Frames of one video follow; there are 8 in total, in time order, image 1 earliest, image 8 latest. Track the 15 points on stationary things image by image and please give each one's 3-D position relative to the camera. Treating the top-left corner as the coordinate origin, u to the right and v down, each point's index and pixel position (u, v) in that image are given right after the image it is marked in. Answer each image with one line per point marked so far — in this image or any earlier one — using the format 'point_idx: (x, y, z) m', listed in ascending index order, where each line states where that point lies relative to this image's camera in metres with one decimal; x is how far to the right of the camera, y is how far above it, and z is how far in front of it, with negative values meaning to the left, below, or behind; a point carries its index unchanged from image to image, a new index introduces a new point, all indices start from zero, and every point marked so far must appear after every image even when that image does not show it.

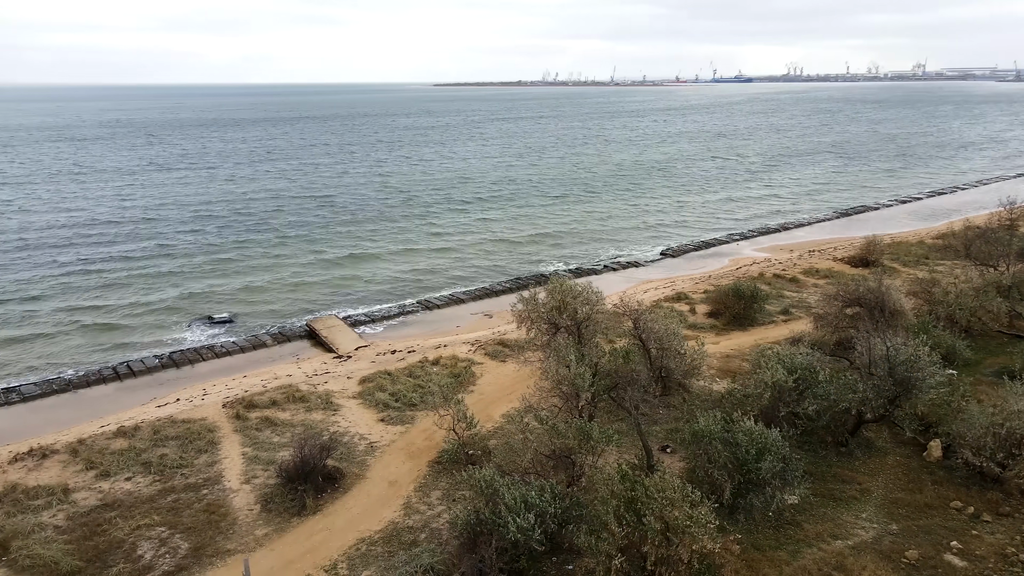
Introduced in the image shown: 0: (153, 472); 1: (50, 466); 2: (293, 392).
0: (-7.1, -3.6, +14.3) m
1: (-9.3, -3.6, +14.7) m
2: (-5.4, -2.6, +18.0) m
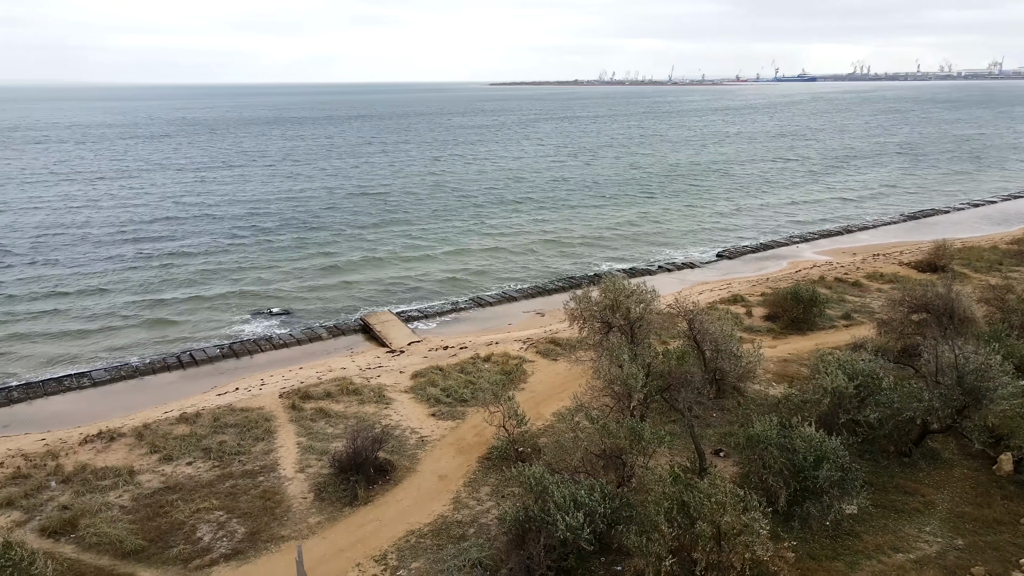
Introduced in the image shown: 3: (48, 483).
0: (-6.1, -3.4, +14.8) m
1: (-8.3, -3.4, +15.3) m
2: (-4.1, -2.4, +18.3) m
3: (-8.8, -3.7, +13.8) m
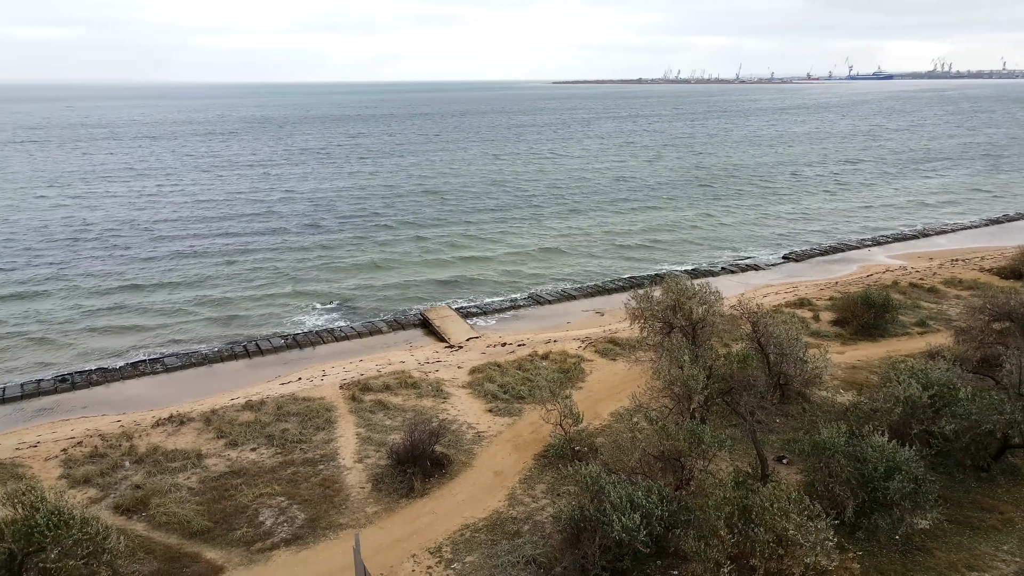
0: (-4.9, -3.3, +15.2) m
1: (-7.1, -3.1, +15.8) m
2: (-2.7, -2.3, +18.6) m
3: (-7.7, -3.5, +14.4) m
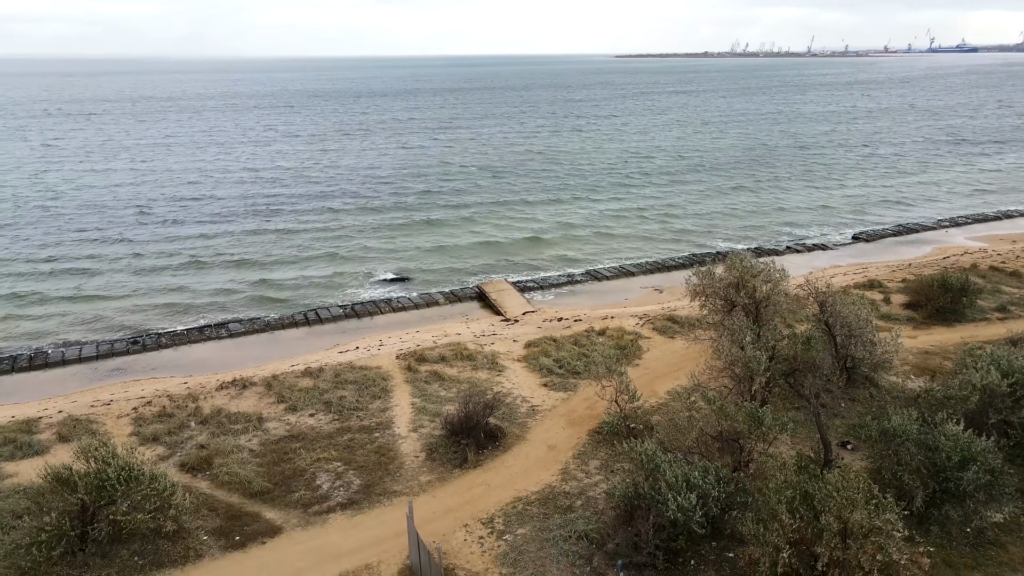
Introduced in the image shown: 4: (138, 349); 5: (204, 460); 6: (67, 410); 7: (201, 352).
0: (-3.8, -2.6, +15.5) m
1: (-5.9, -2.4, +16.3) m
2: (-1.3, -1.6, +18.6) m
3: (-6.7, -2.8, +14.9) m
4: (-10.2, -1.7, +19.9) m
5: (-5.7, -3.2, +13.4) m
6: (-9.8, -2.7, +16.0) m
7: (-8.5, -1.8, +20.0) m
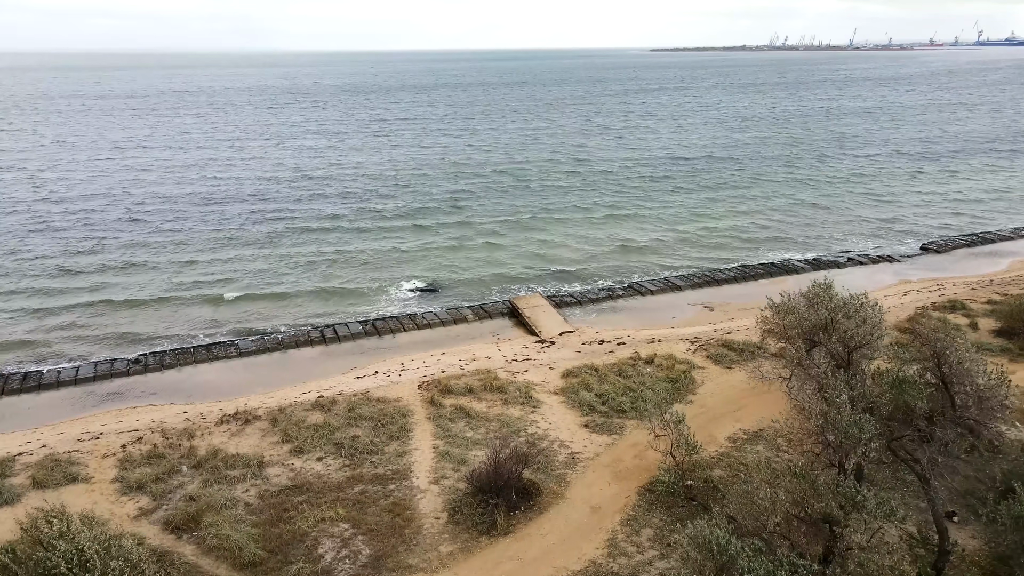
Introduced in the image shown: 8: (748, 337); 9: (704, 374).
0: (-3.1, -3.1, +13.5) m
1: (-5.2, -2.9, +14.4) m
2: (-0.5, -2.1, +16.6) m
3: (-6.0, -3.2, +13.1) m
4: (-9.3, -2.0, +18.2) m
5: (-5.1, -3.6, +11.6) m
6: (-9.1, -3.1, +14.3) m
7: (-7.7, -2.2, +18.2) m
8: (+6.1, -1.3, +18.8) m
9: (+4.4, -2.0, +16.8) m
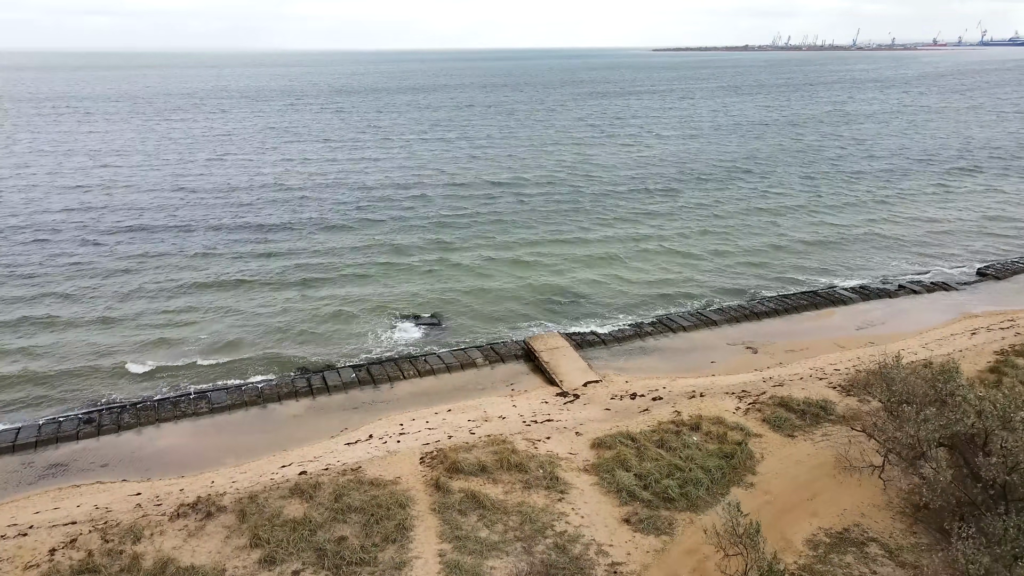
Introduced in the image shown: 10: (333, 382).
0: (-2.7, -4.1, +10.8) m
1: (-4.8, -3.9, +11.7) m
2: (-0.1, -3.1, +13.8) m
3: (-5.6, -4.3, +10.4) m
4: (-8.9, -3.0, +15.4) m
5: (-4.7, -4.7, +8.8) m
6: (-8.7, -4.1, +11.5) m
7: (-7.3, -3.2, +15.4) m
8: (+6.5, -2.3, +16.0) m
9: (+4.8, -3.0, +14.0) m
10: (-4.3, -2.3, +17.6) m
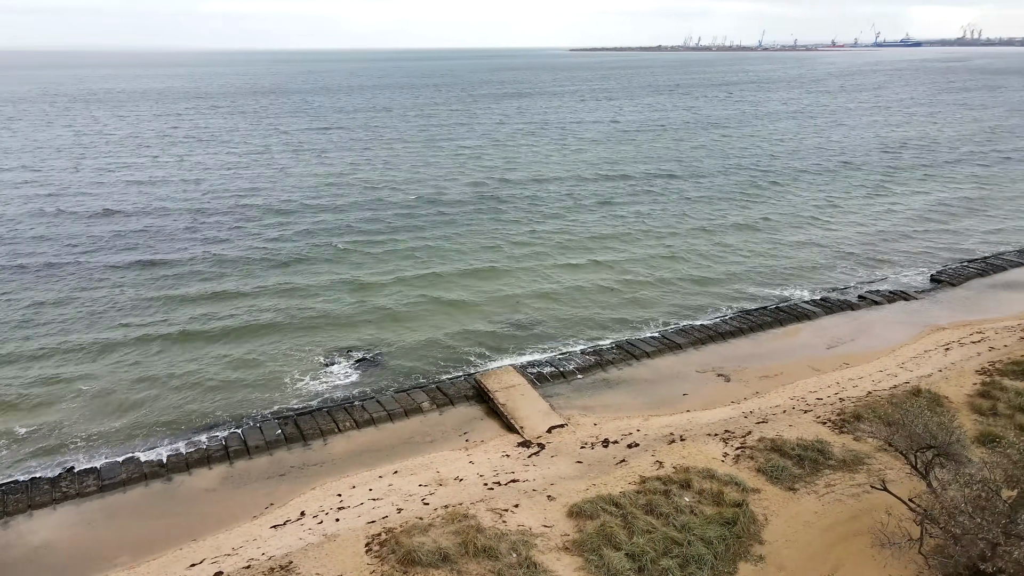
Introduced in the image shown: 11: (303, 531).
0: (-2.9, -4.9, +8.2) m
1: (-5.1, -4.8, +8.9) m
2: (-0.6, -3.9, +11.5) m
3: (-5.7, -5.2, +7.5) m
4: (-9.6, -4.1, +12.2) m
5: (-4.7, -5.5, +6.0) m
6: (-8.9, -5.1, +8.4) m
7: (-7.9, -4.1, +12.4) m
8: (+5.6, -2.8, +14.4) m
9: (+4.2, -3.6, +12.2) m
10: (-5.2, -3.1, +14.8) m
11: (-3.5, -4.0, +12.2) m
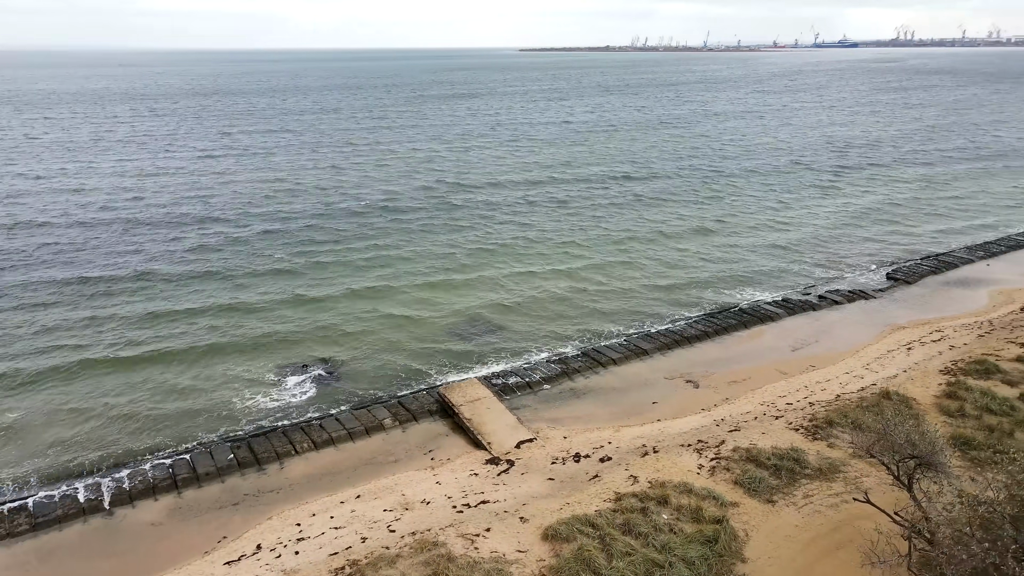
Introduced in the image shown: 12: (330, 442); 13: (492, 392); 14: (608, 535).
0: (-3.1, -5.2, +7.4) m
1: (-5.3, -5.1, +7.9) m
2: (-1.0, -4.1, +10.8) m
3: (-5.9, -5.5, +6.5) m
4: (-10.0, -4.4, +11.0) m
5: (-4.7, -5.8, +5.1) m
6: (-9.1, -5.5, +7.2) m
7: (-8.4, -4.5, +11.3) m
8: (+5.0, -2.9, +14.1) m
9: (+3.7, -3.7, +11.8) m
10: (-5.8, -3.4, +13.9) m
11: (-3.9, -4.3, +11.3) m
12: (-3.7, -3.1, +14.8) m
13: (-0.5, -2.4, +16.8) m
14: (+1.5, -3.9, +11.4) m
